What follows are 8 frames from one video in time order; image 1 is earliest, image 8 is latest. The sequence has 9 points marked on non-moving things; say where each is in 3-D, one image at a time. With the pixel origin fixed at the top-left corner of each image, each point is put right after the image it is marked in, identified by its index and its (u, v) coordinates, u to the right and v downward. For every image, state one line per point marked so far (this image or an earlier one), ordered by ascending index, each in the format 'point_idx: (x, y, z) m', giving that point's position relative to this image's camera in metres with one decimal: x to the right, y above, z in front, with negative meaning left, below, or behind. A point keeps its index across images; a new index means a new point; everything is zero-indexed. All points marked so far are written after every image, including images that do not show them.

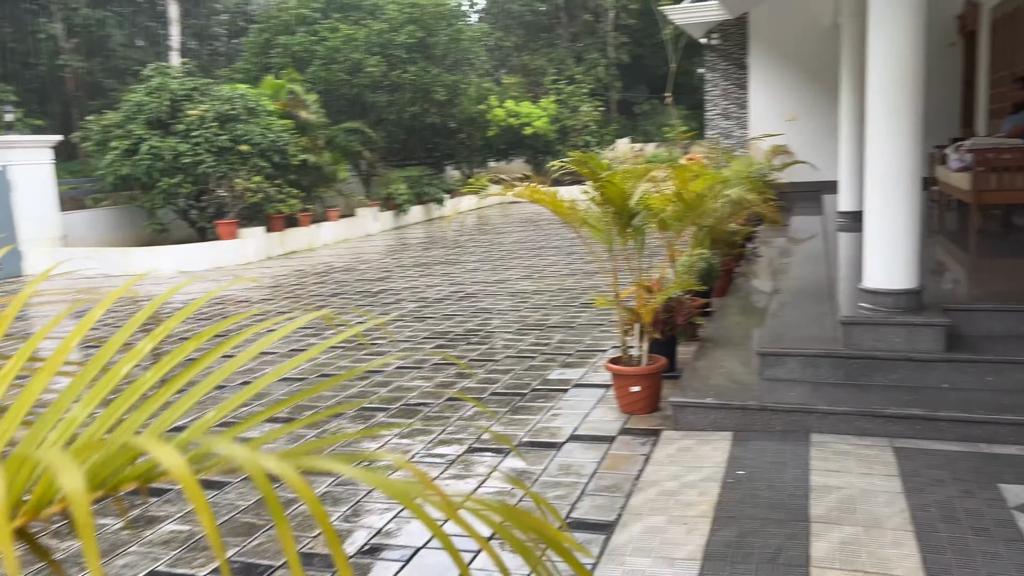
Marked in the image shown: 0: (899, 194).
0: (+1.6, +0.4, +3.5) m
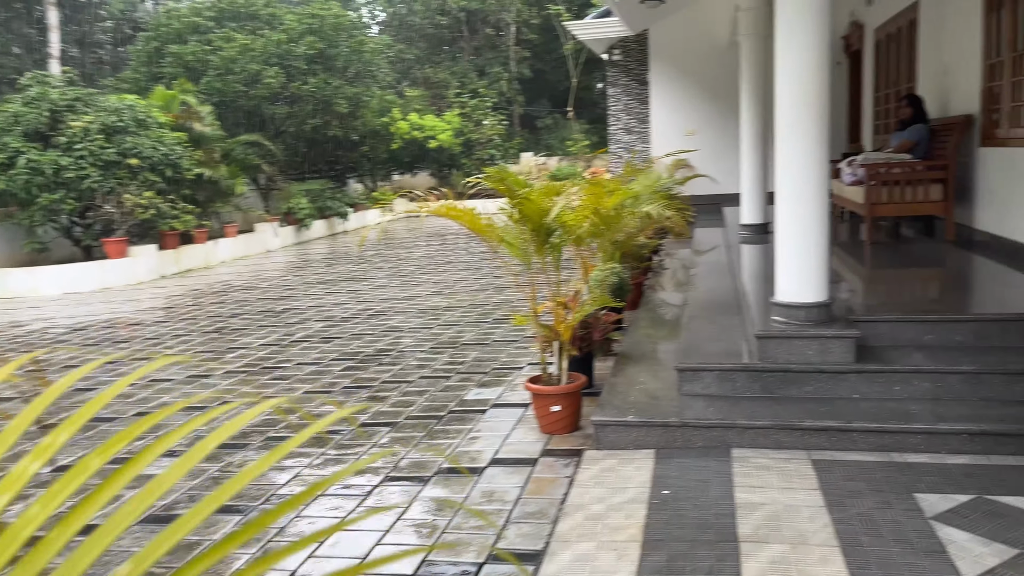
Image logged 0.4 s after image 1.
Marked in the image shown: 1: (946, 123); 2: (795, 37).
0: (+1.3, +0.3, +3.6) m
1: (+3.4, +1.3, +6.4) m
2: (+1.2, +1.0, +3.5) m
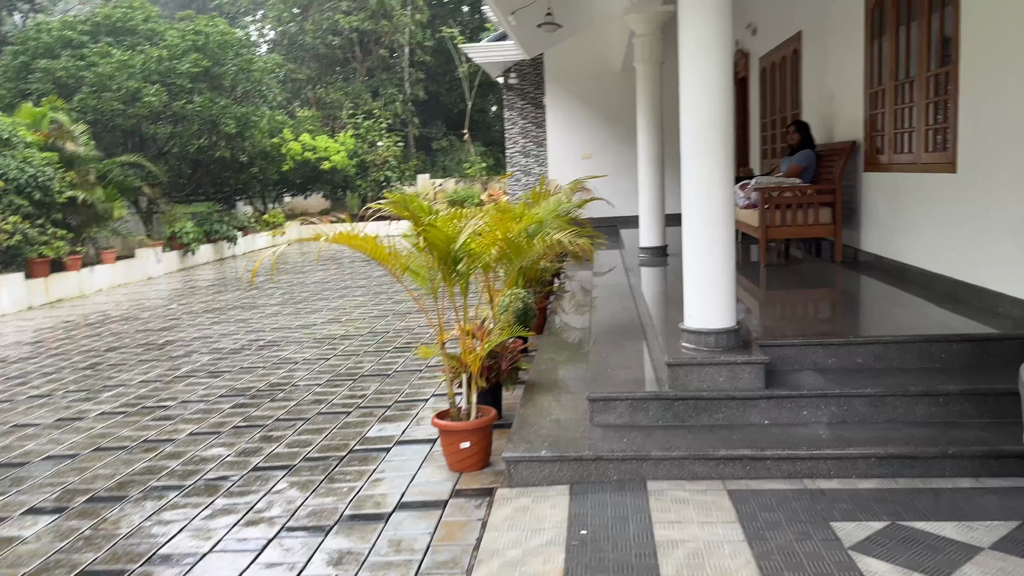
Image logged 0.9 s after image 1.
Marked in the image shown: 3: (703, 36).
0: (+0.9, +0.2, +3.5) m
1: (+2.6, +1.1, +6.6) m
2: (+0.8, +0.9, +3.5) m
3: (+0.8, +1.0, +3.5) m
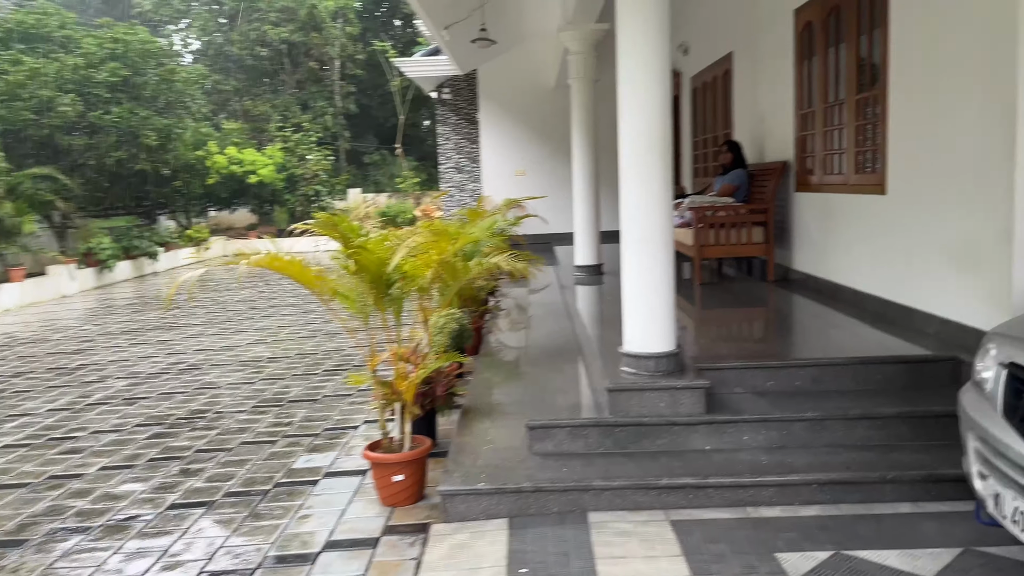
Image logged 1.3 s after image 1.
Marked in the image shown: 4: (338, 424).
0: (+0.6, +0.1, +3.5) m
1: (+2.0, +1.0, +6.7) m
2: (+0.5, +0.8, +3.4) m
3: (+0.5, +0.9, +3.4) m
4: (-1.0, -0.8, +4.7) m
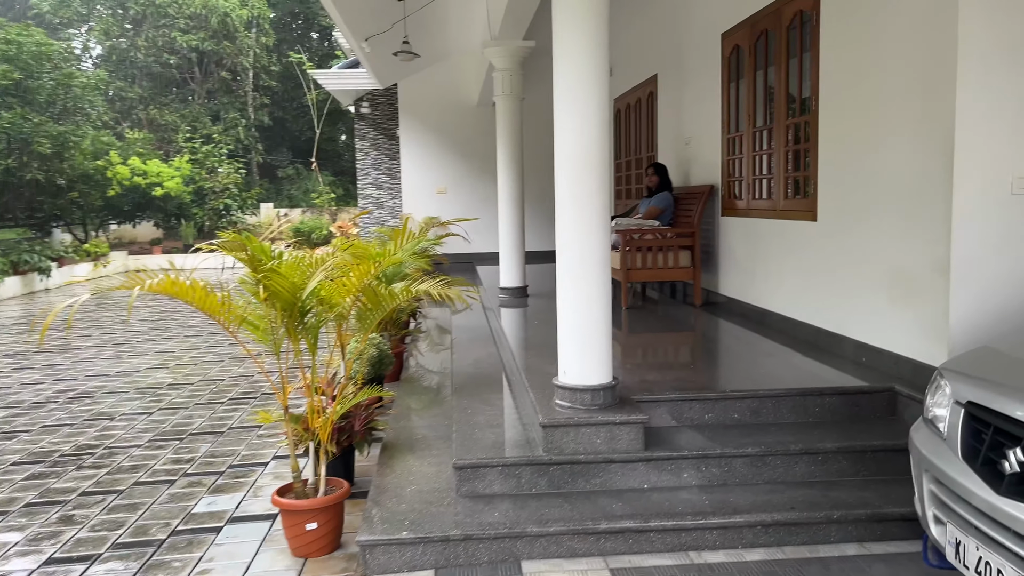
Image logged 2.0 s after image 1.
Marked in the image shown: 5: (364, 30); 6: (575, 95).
0: (+0.3, 0.0, +3.3) m
1: (+1.4, +0.8, +6.7) m
2: (+0.2, +0.7, +3.2) m
3: (+0.3, +0.8, +3.2) m
4: (-1.4, -0.9, +4.3) m
5: (-1.4, +2.5, +7.8) m
6: (+0.2, +0.8, +3.2) m
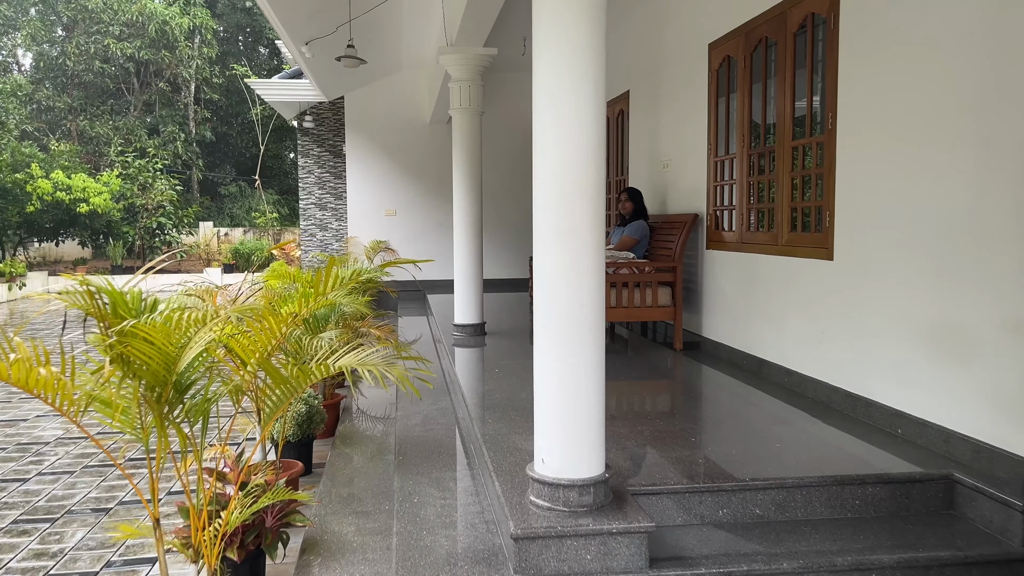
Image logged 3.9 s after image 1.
0: (+0.2, -0.2, +2.5) m
1: (+1.1, +0.5, +6.0) m
2: (+0.1, +0.5, +2.5) m
3: (+0.2, +0.6, +2.4) m
4: (-1.6, -1.1, +3.4) m
5: (-1.8, +2.2, +7.0) m
6: (+0.1, +0.6, +2.4) m
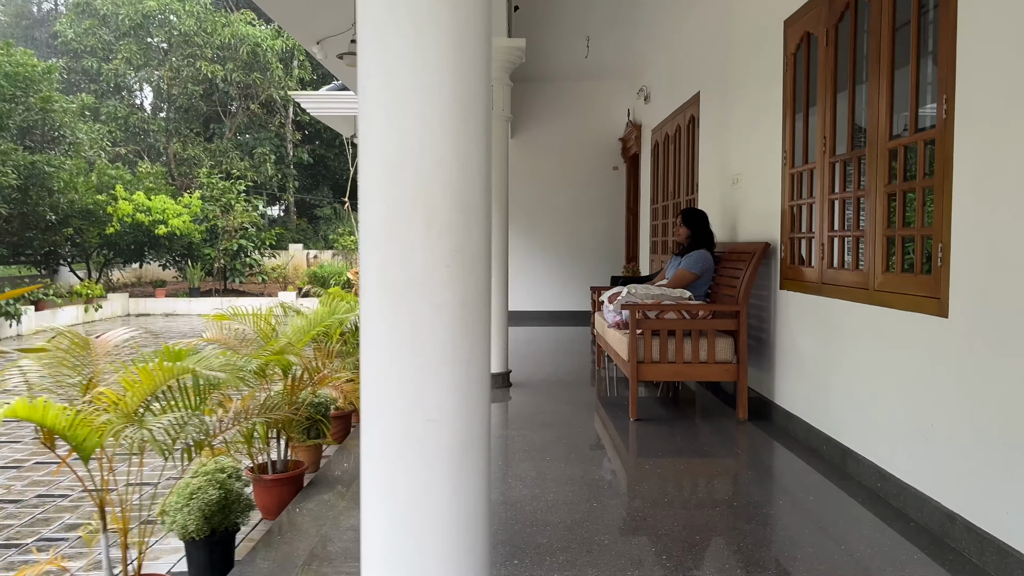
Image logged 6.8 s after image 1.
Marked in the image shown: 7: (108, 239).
0: (-0.1, -0.3, +1.4) m
1: (+1.3, +0.2, +4.7) m
2: (-0.2, +0.4, +1.4) m
3: (-0.2, +0.5, +1.4) m
4: (-1.8, -1.3, +2.5) m
5: (-1.4, +1.9, +6.2) m
6: (-0.2, +0.4, +1.3) m
7: (-7.5, +0.9, +15.5) m
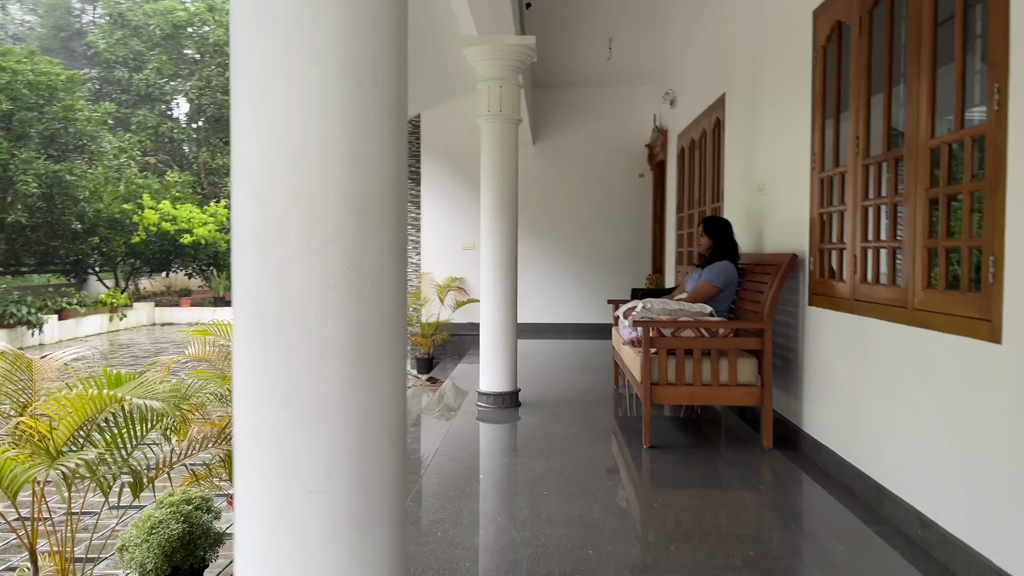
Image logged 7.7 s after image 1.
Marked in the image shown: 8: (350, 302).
0: (-0.2, -0.4, +1.1) m
1: (+1.3, +0.1, +4.3) m
2: (-0.3, +0.3, +1.0) m
3: (-0.3, +0.4, +1.0) m
4: (-1.8, -1.3, +2.2) m
5: (-1.3, +1.8, +5.9) m
6: (-0.3, +0.4, +1.0) m
7: (-7.0, +0.8, +15.5) m
8: (-0.2, 0.0, +1.1) m
